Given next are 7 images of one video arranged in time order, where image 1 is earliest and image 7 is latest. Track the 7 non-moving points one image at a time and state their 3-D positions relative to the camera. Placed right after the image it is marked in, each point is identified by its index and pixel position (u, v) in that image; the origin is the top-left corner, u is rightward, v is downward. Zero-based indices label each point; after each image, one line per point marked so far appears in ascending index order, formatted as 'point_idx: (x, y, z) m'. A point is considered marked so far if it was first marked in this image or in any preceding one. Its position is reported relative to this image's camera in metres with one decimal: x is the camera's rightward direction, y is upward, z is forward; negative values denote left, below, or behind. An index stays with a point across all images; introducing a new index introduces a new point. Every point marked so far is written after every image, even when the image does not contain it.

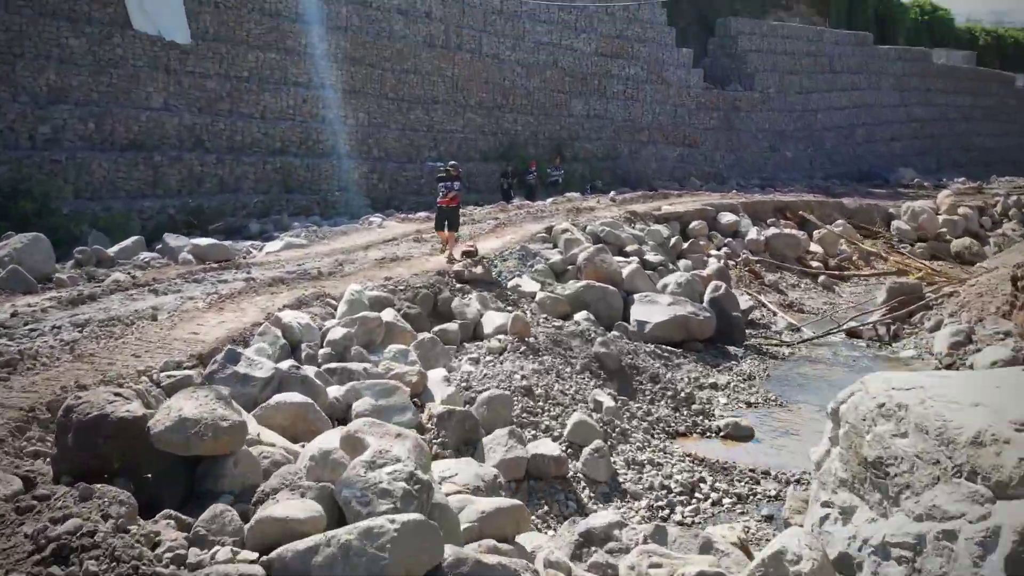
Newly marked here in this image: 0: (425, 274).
0: (-1.0, +0.2, +12.0) m
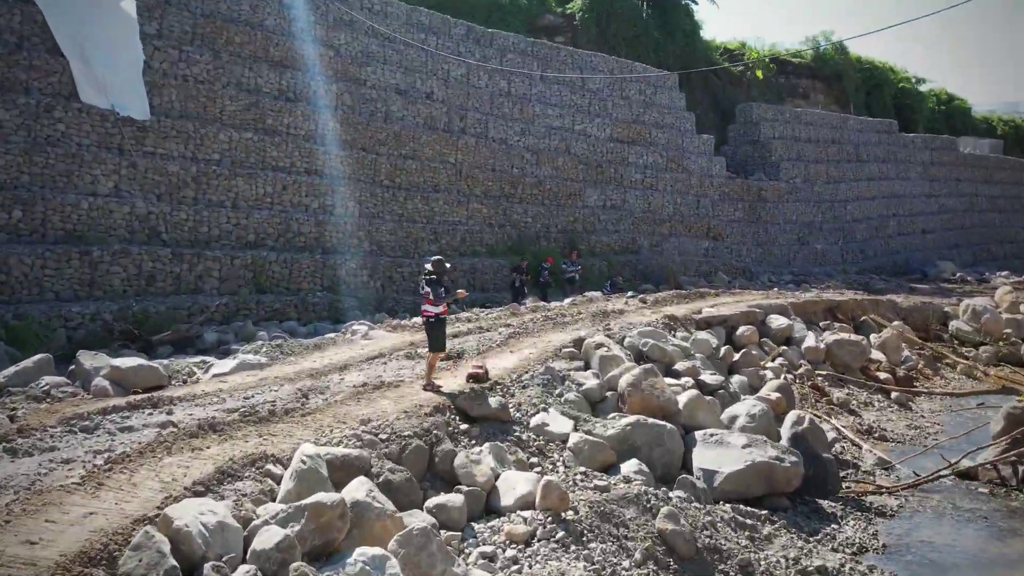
0: (-0.8, -1.1, +8.8) m
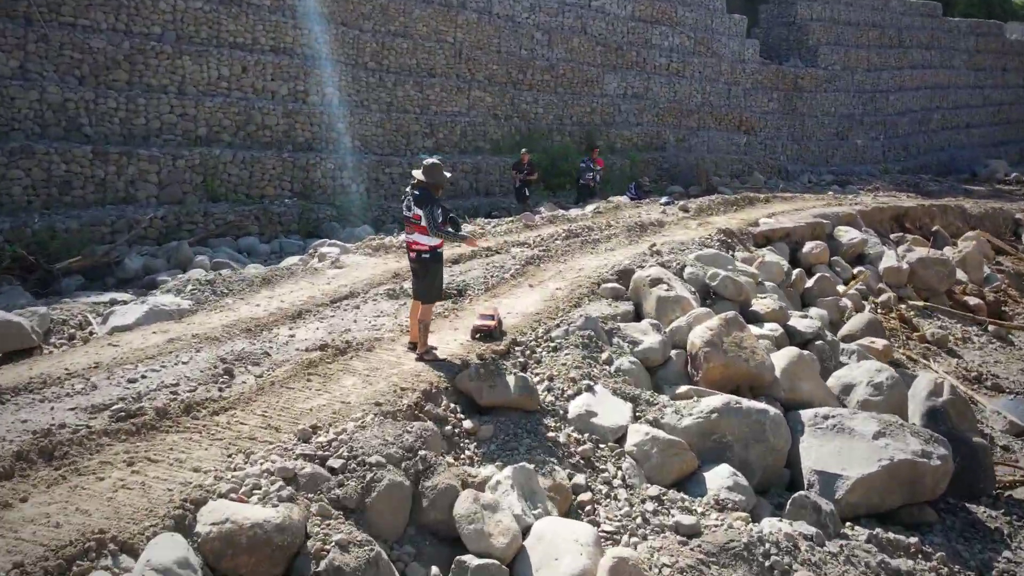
0: (-0.6, -0.7, +5.6) m
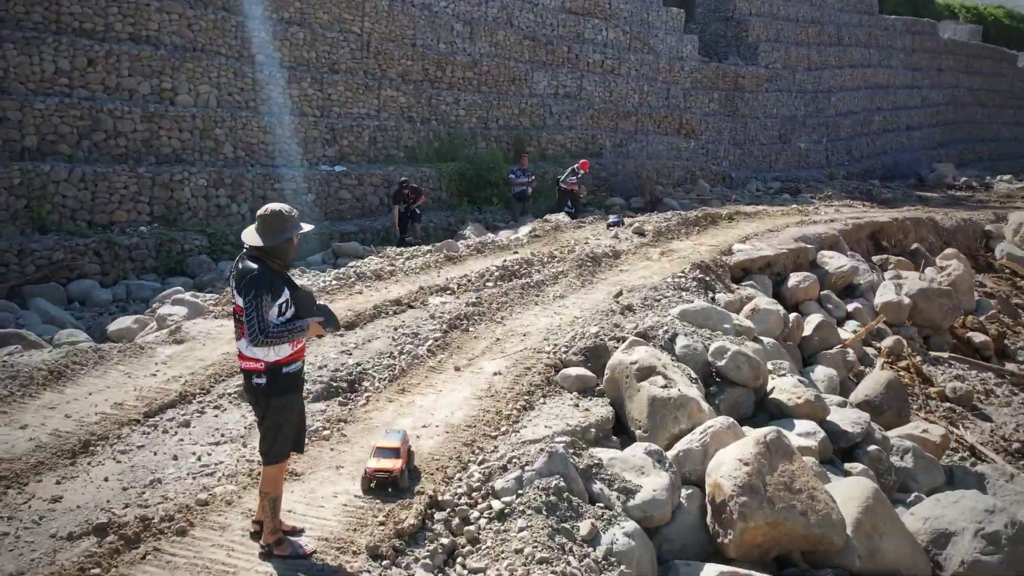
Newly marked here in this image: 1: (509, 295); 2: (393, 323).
0: (-0.9, -1.2, +2.8) m
1: (0.0, -0.1, +8.5) m
2: (-0.9, -0.3, +7.4) m
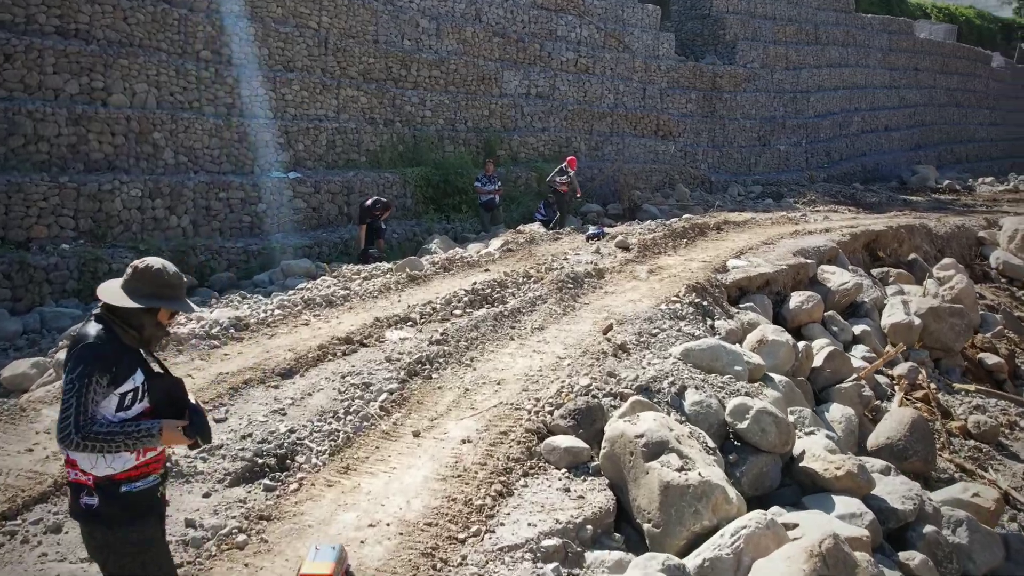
0: (-0.9, -1.4, +1.5) m
1: (-0.2, -0.3, +7.3) m
2: (-1.1, -0.5, +6.2) m
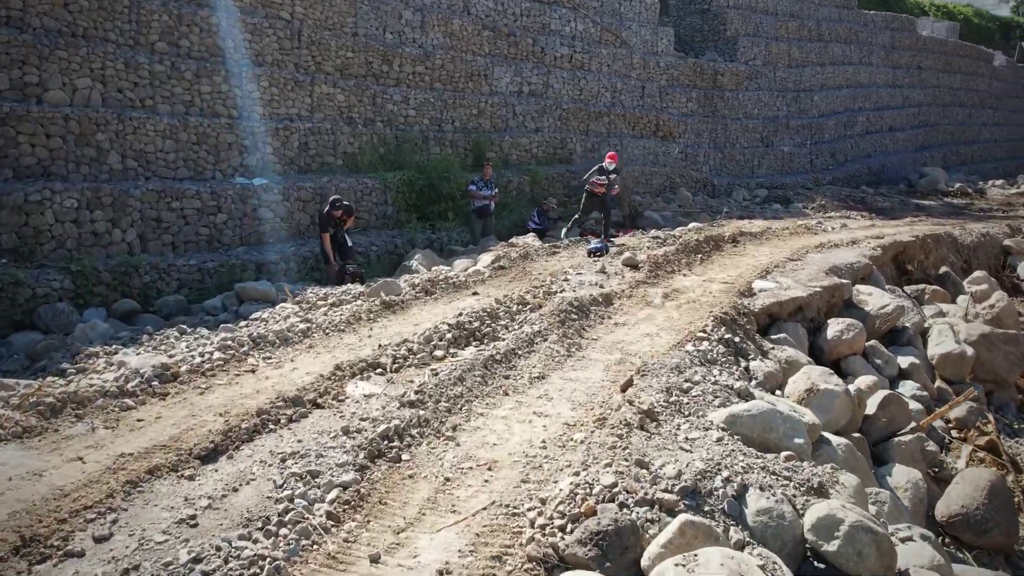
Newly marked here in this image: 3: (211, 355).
0: (-0.9, -1.7, +0.1) m
1: (-0.3, -0.5, +5.9) m
2: (-1.1, -0.7, +4.7) m
3: (-2.0, -0.4, +6.5) m
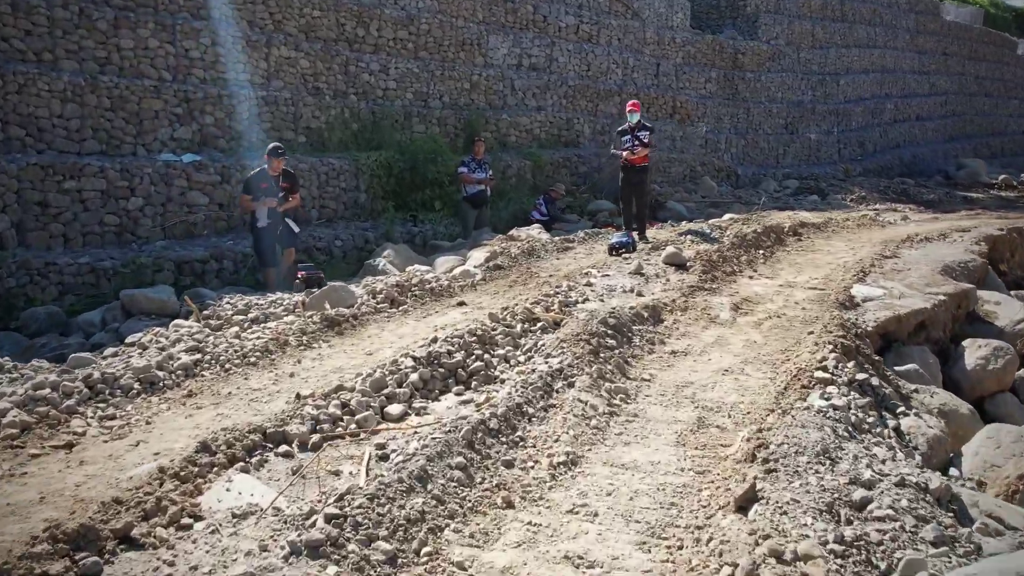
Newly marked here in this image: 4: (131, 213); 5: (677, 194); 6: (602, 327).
0: (-0.8, -1.7, -2.6) m
1: (-0.3, -0.6, +3.2) m
2: (-1.1, -0.8, +2.1) m
3: (-1.9, -0.5, +3.9) m
4: (-3.4, +0.7, +8.9) m
5: (+2.7, +1.6, +16.5) m
6: (+0.4, -0.2, +5.1) m
